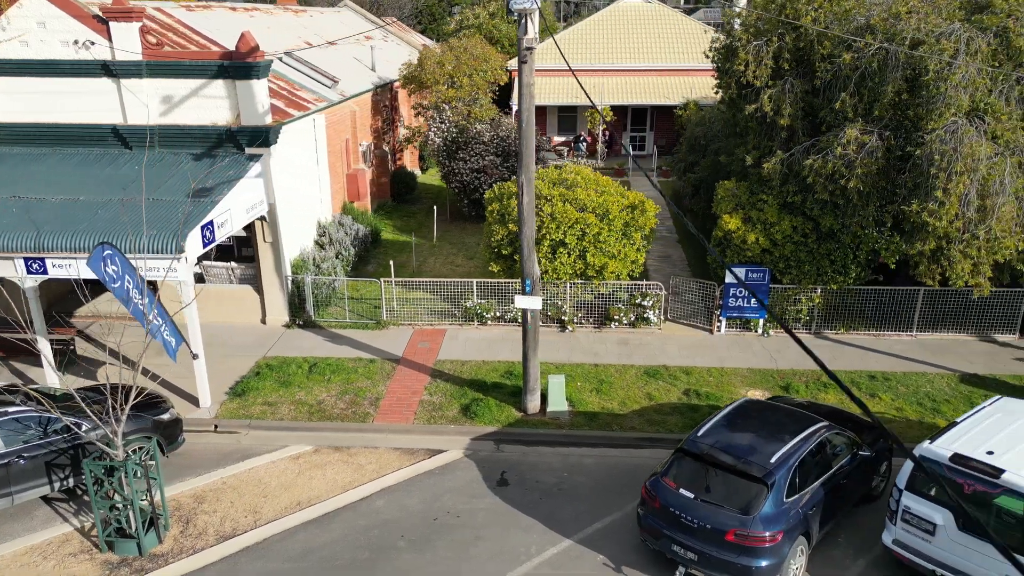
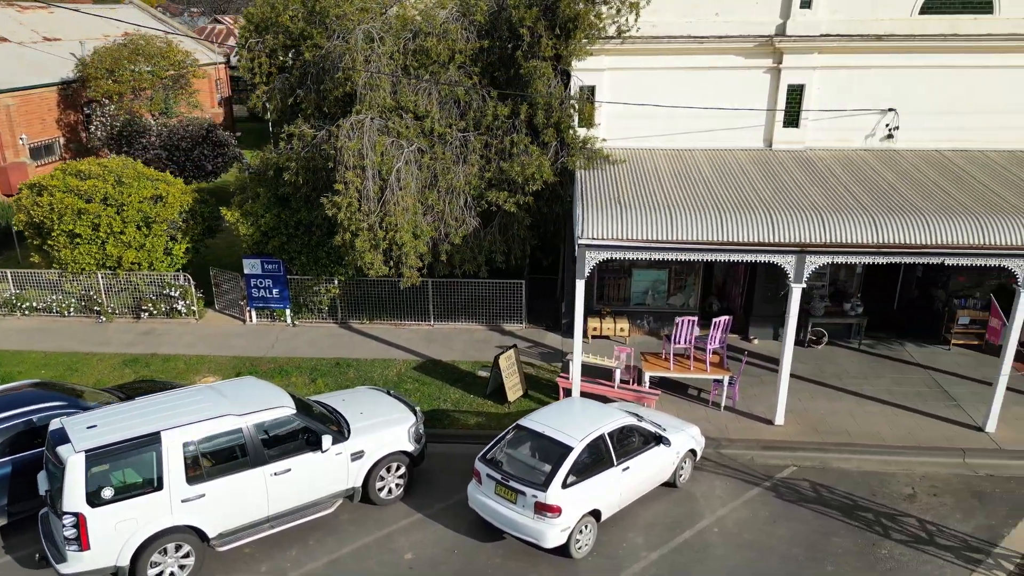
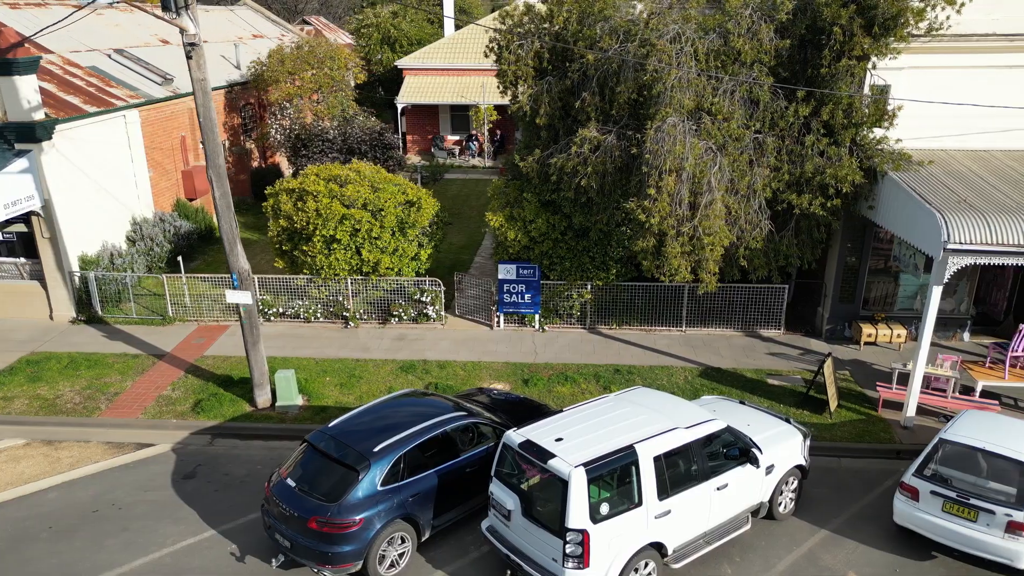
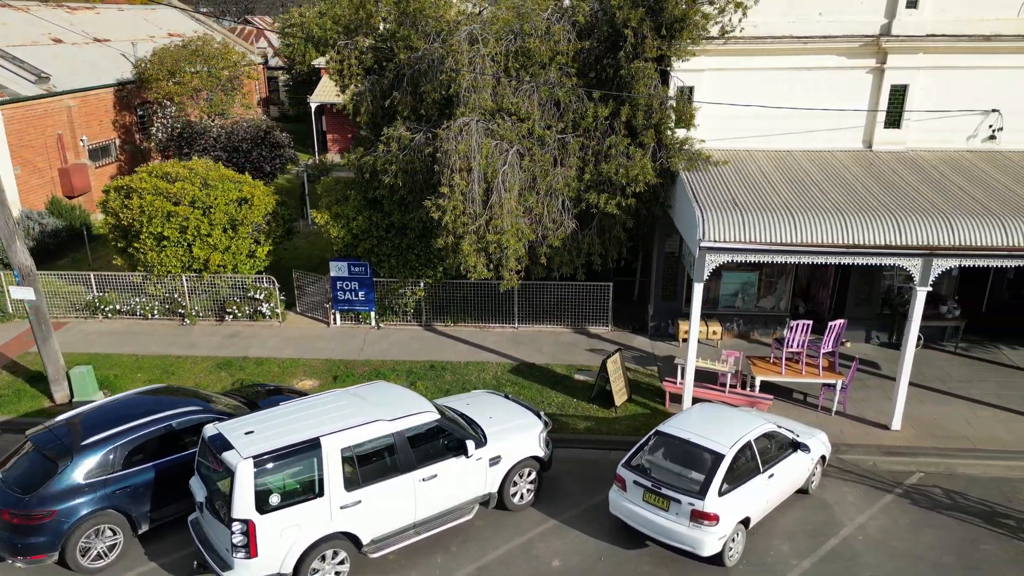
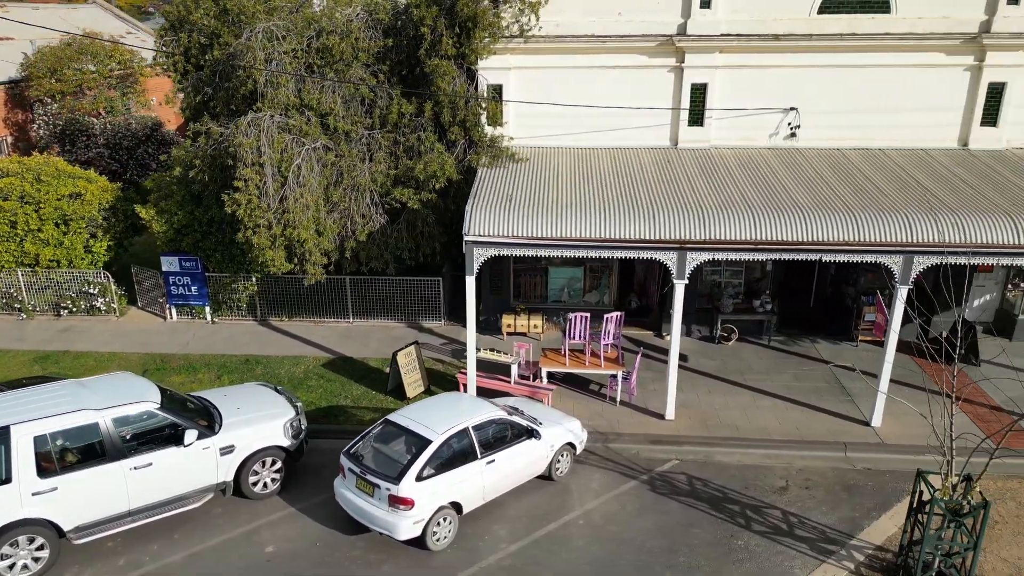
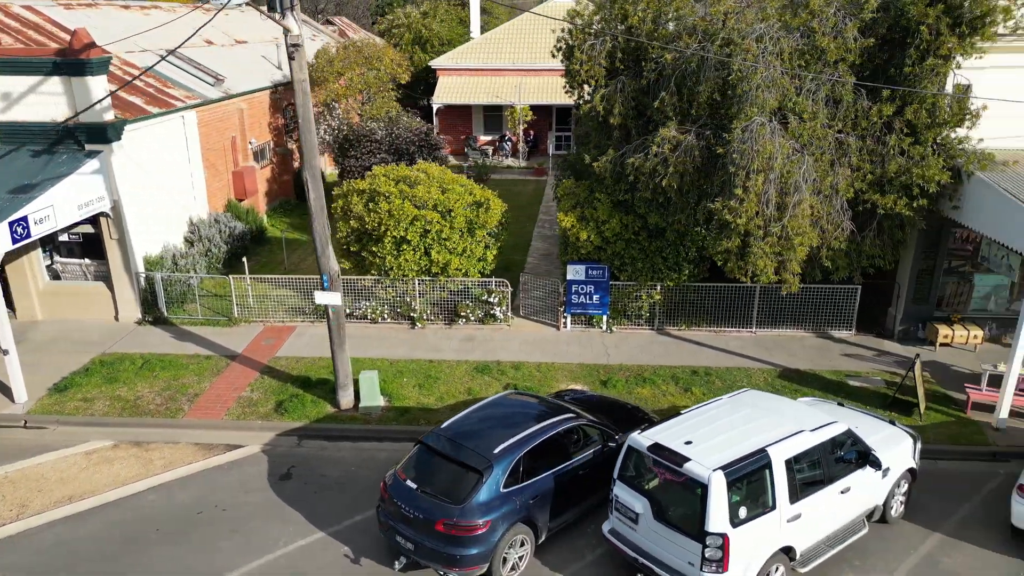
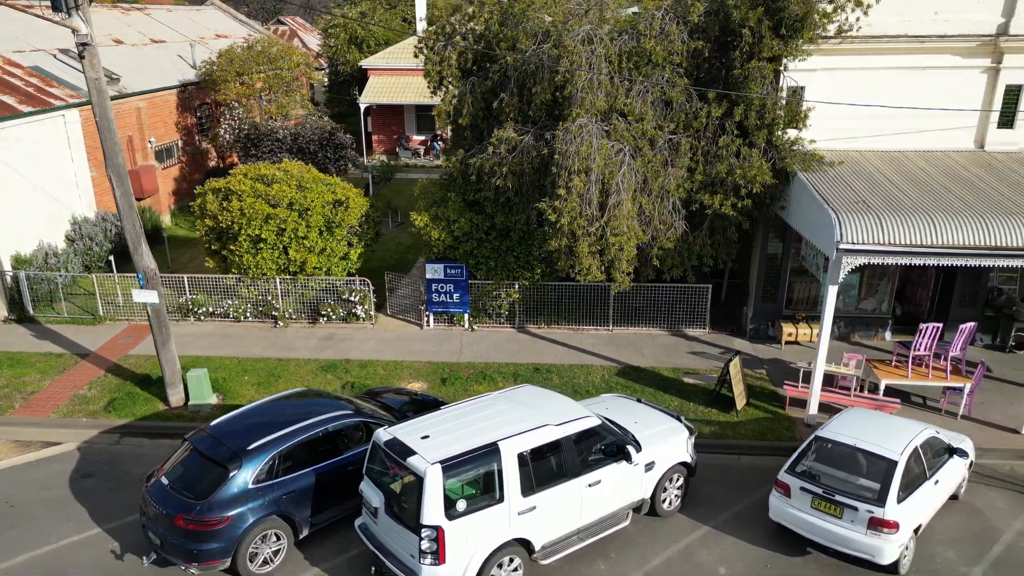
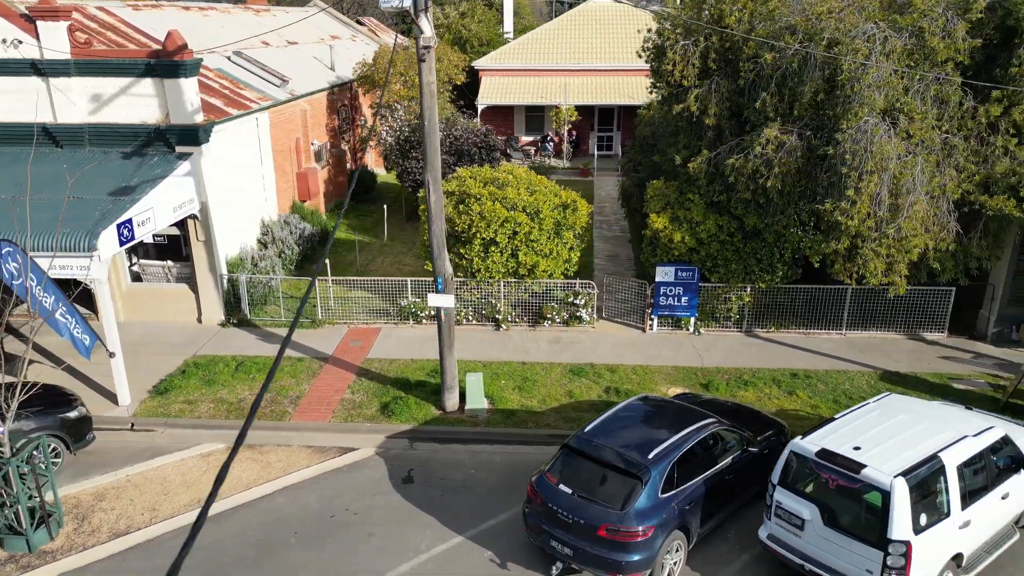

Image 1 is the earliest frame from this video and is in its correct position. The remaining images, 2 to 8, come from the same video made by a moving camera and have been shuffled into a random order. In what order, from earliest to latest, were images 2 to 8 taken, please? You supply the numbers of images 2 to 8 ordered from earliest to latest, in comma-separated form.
8, 6, 3, 7, 4, 2, 5
